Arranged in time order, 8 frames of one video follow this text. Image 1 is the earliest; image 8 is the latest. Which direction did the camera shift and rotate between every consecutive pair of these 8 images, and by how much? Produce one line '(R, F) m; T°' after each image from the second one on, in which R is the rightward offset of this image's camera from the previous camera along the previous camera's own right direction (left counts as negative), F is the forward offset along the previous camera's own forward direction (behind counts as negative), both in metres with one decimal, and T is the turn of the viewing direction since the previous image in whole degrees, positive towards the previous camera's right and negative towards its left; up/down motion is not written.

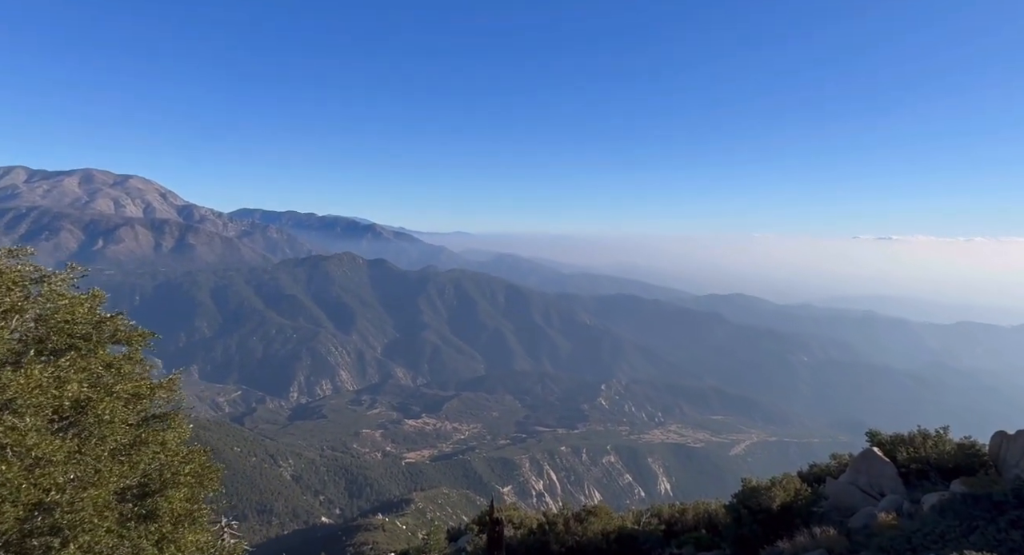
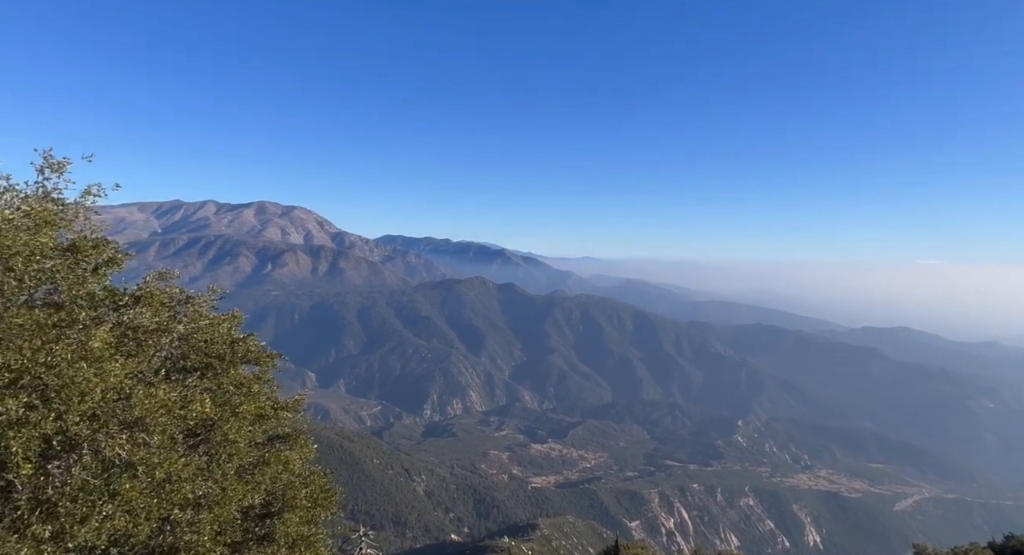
(-0.1, +1.4) m; -11°
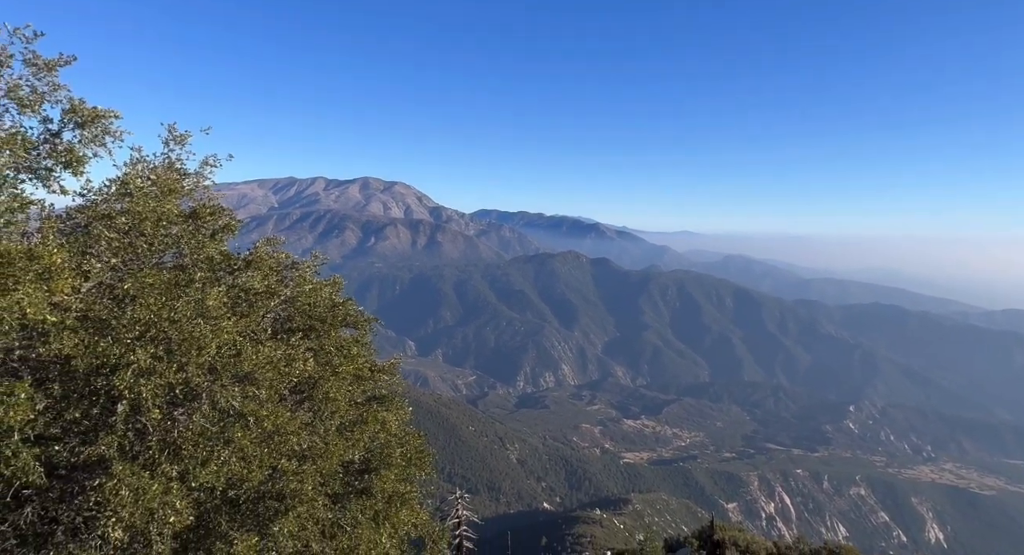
(-0.2, +0.9) m; -8°
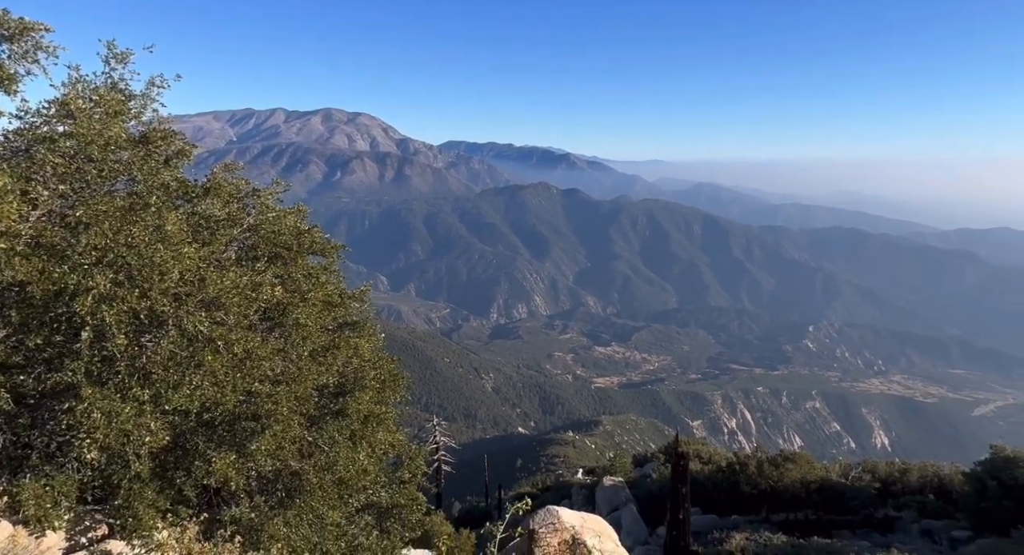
(0.0, -0.8) m; +2°
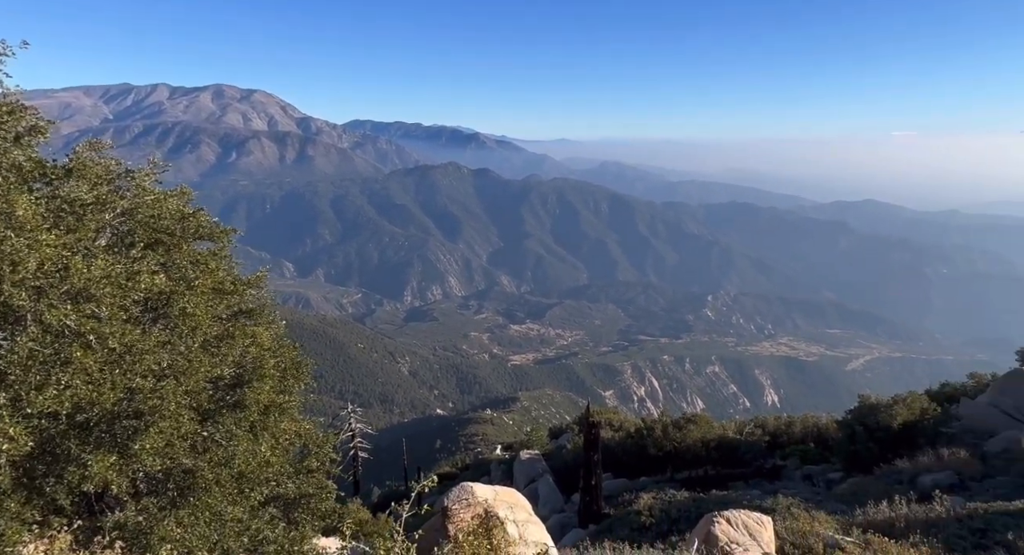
(+0.2, -0.7) m; +7°
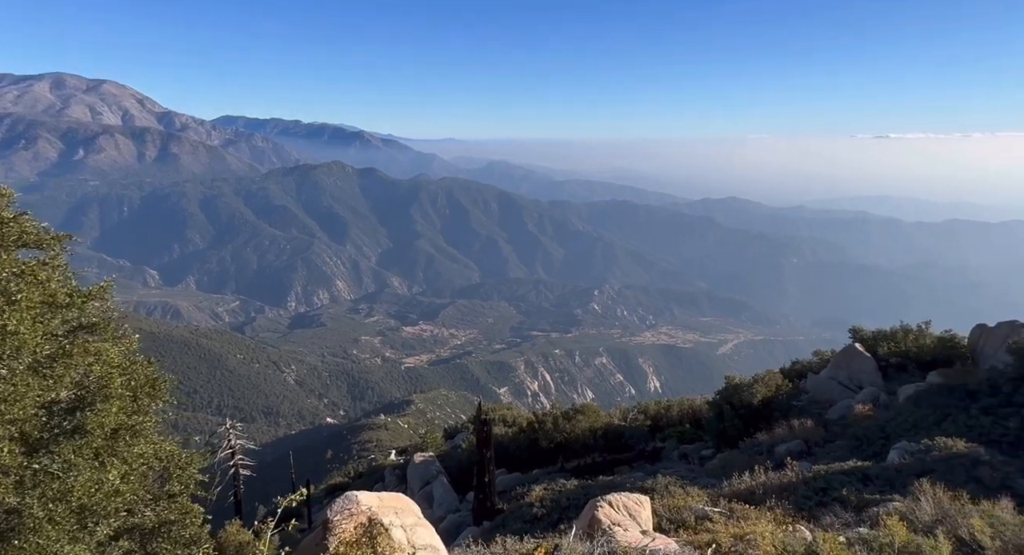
(+0.2, -0.6) m; +9°
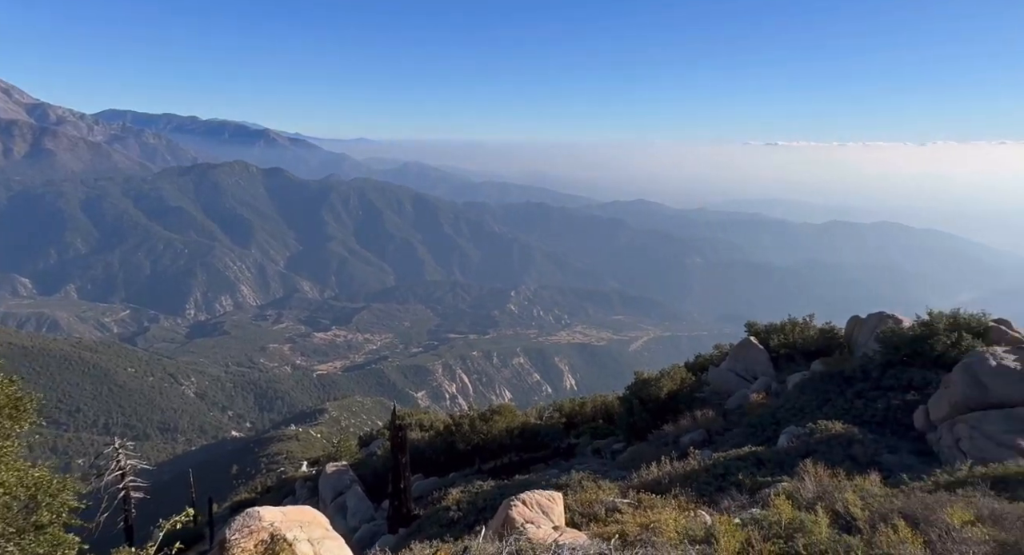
(+0.2, -0.2) m; +7°
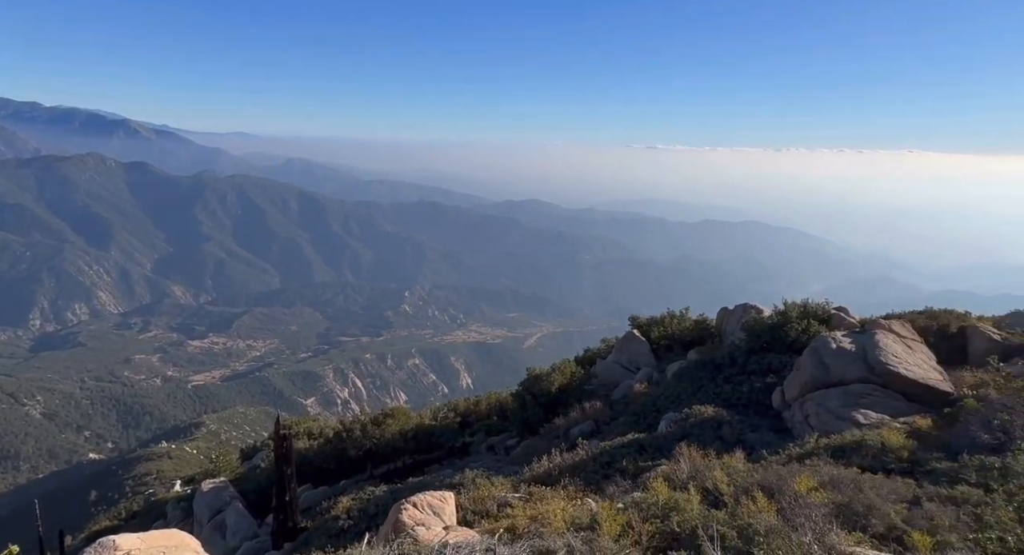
(+0.2, -0.2) m; +9°
